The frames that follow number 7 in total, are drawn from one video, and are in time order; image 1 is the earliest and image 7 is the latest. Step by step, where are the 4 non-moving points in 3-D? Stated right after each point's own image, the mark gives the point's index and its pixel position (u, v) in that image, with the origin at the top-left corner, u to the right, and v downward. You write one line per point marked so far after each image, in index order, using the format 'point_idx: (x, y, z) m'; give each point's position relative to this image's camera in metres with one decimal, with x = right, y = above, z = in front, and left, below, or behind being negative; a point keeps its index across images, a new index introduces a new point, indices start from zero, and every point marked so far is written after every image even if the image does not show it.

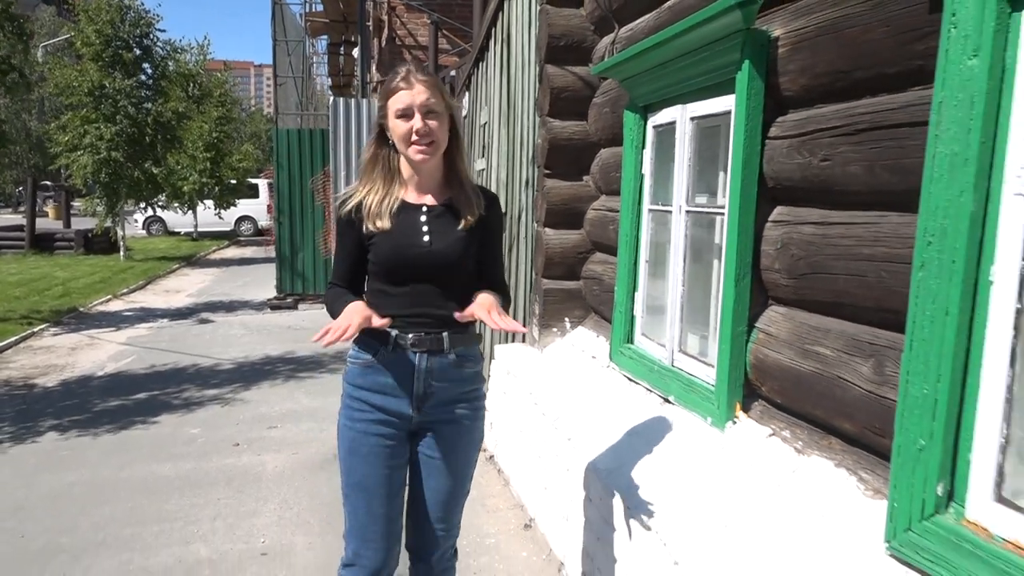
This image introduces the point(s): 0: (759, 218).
0: (+0.7, +0.2, +2.4) m
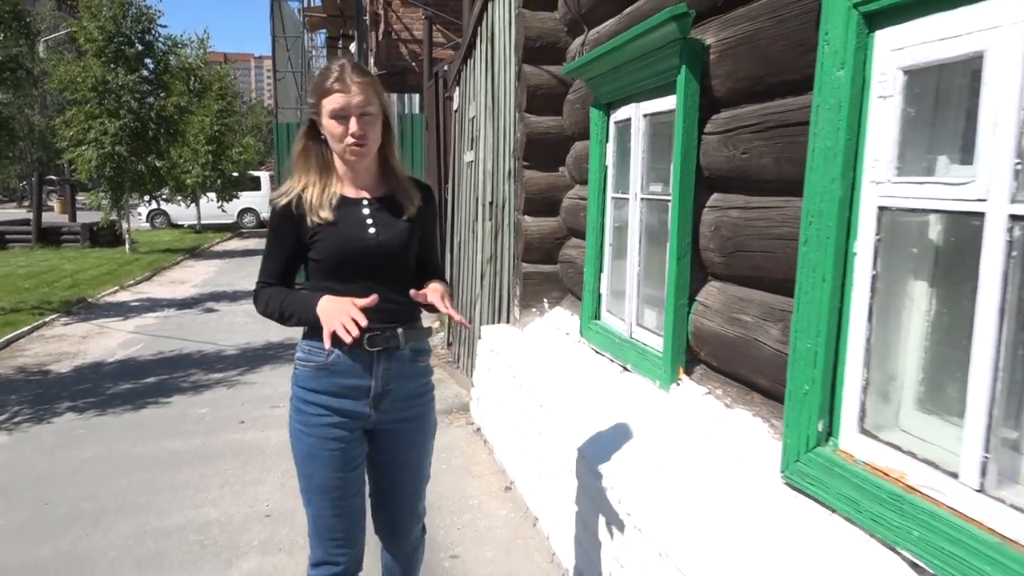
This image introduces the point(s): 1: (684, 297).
0: (+0.6, +0.3, +2.8) m
1: (+0.6, 0.0, +2.8) m
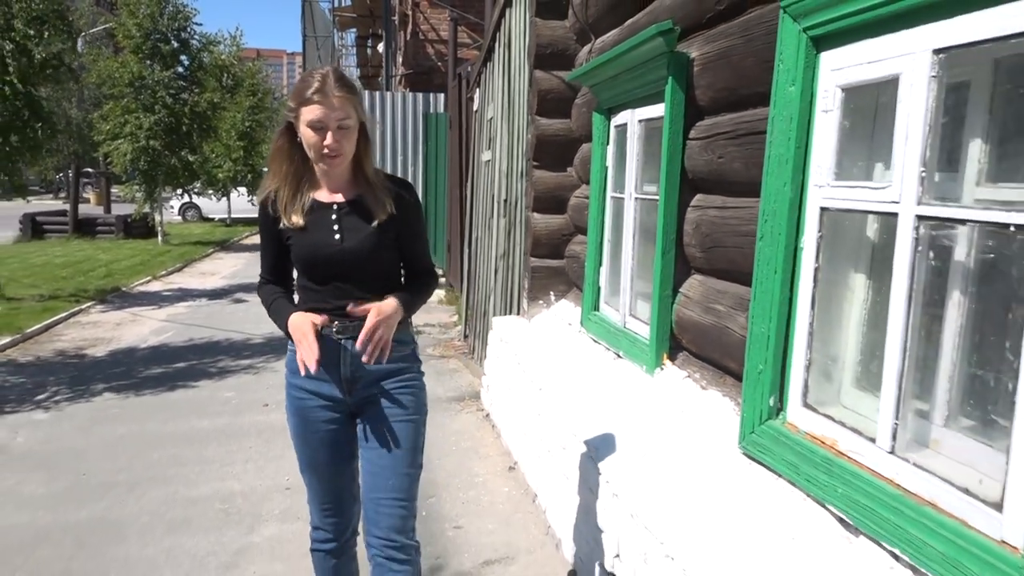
0: (+0.6, +0.3, +3.0) m
1: (+0.6, 0.0, +3.1) m
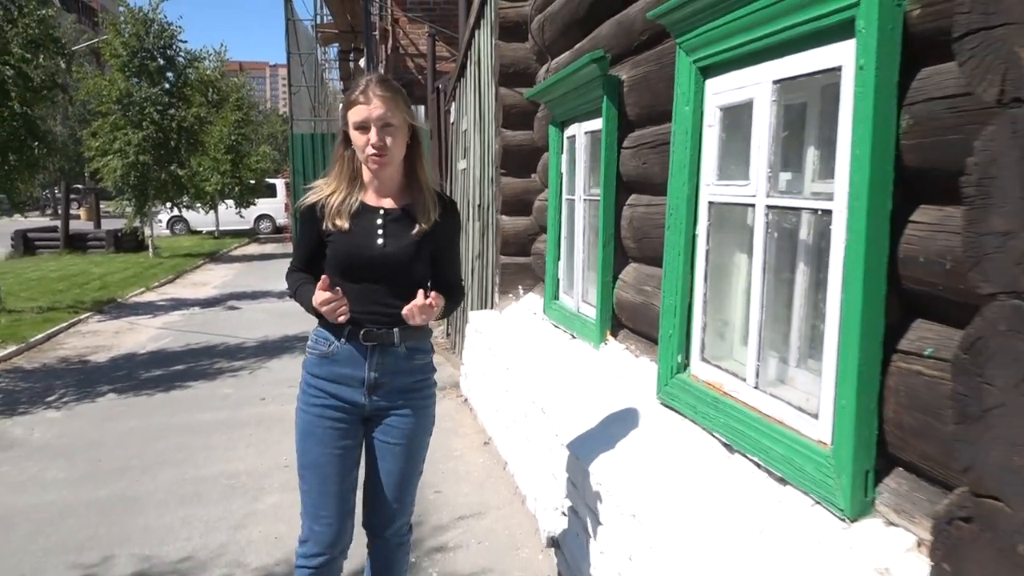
0: (+0.5, +0.4, +3.5) m
1: (+0.4, +0.1, +3.6) m
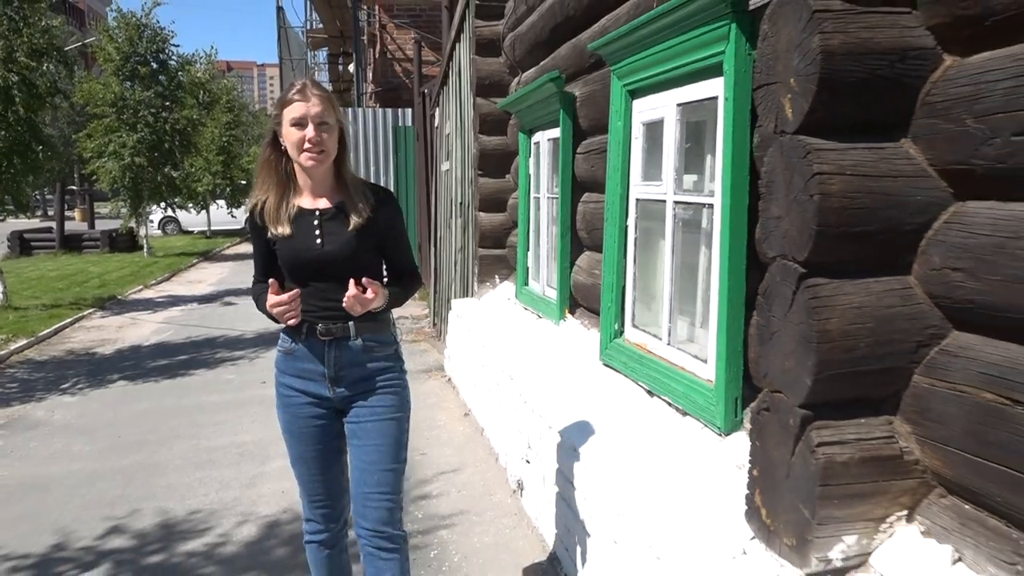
0: (+0.3, +0.4, +4.2) m
1: (+0.3, +0.1, +4.2) m
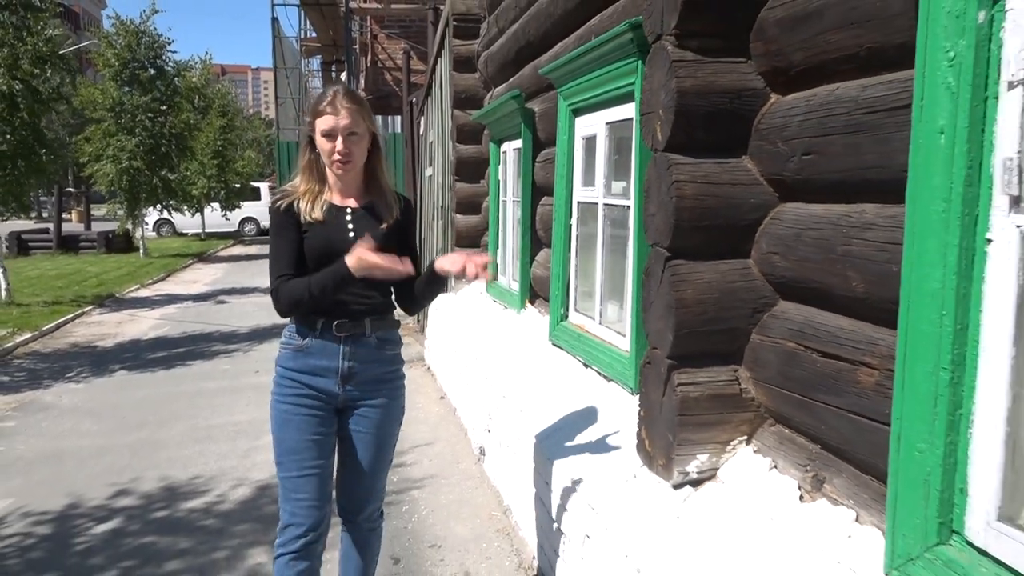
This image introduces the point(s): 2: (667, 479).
0: (+0.1, +0.5, +4.7) m
1: (+0.1, +0.2, +4.8) m
2: (+0.4, -0.5, +2.3) m
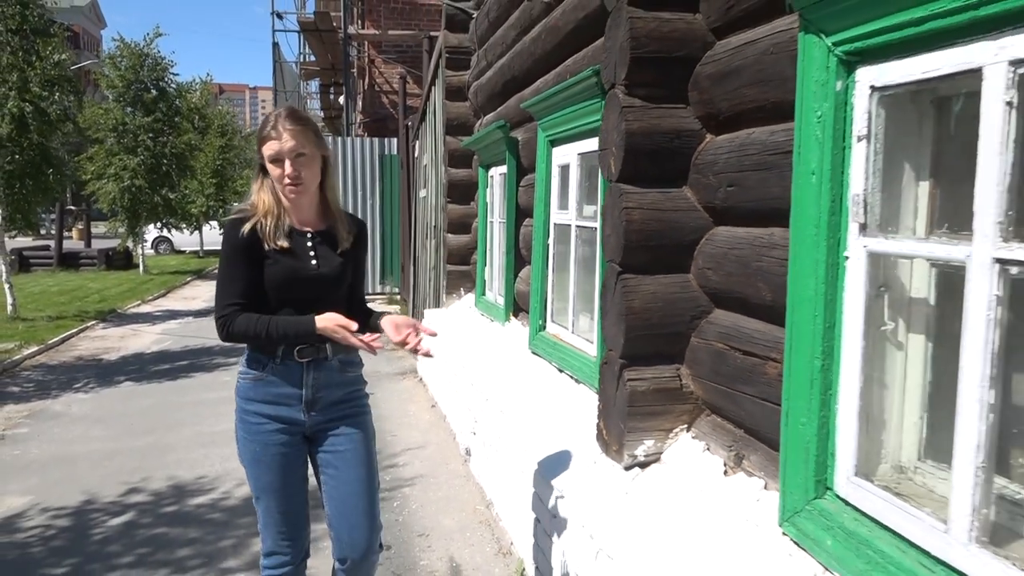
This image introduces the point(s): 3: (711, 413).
0: (0.0, +0.4, +5.1) m
1: (0.0, +0.1, +5.2) m
2: (+0.3, -0.6, +2.7) m
3: (+0.6, -0.4, +2.6) m
